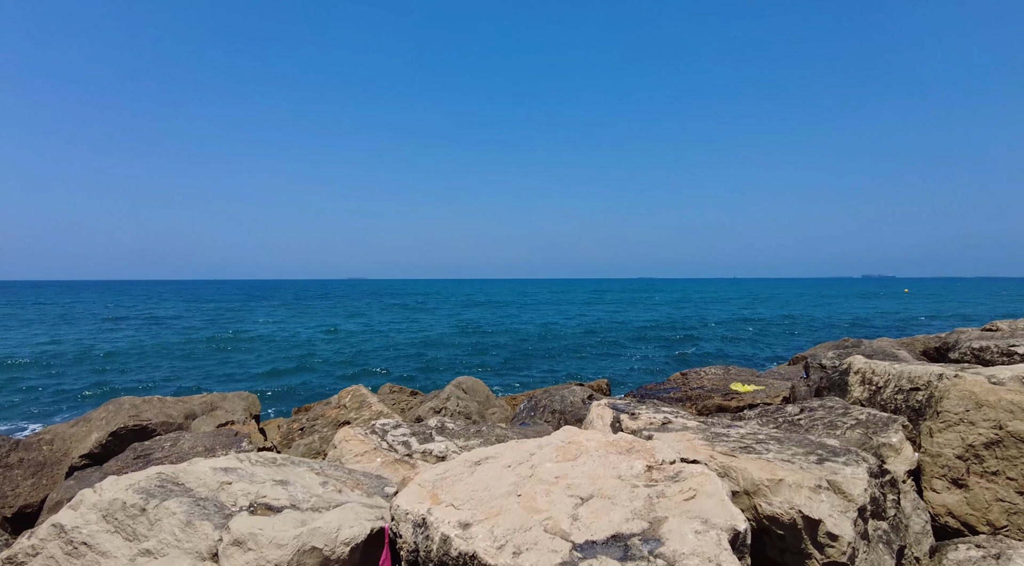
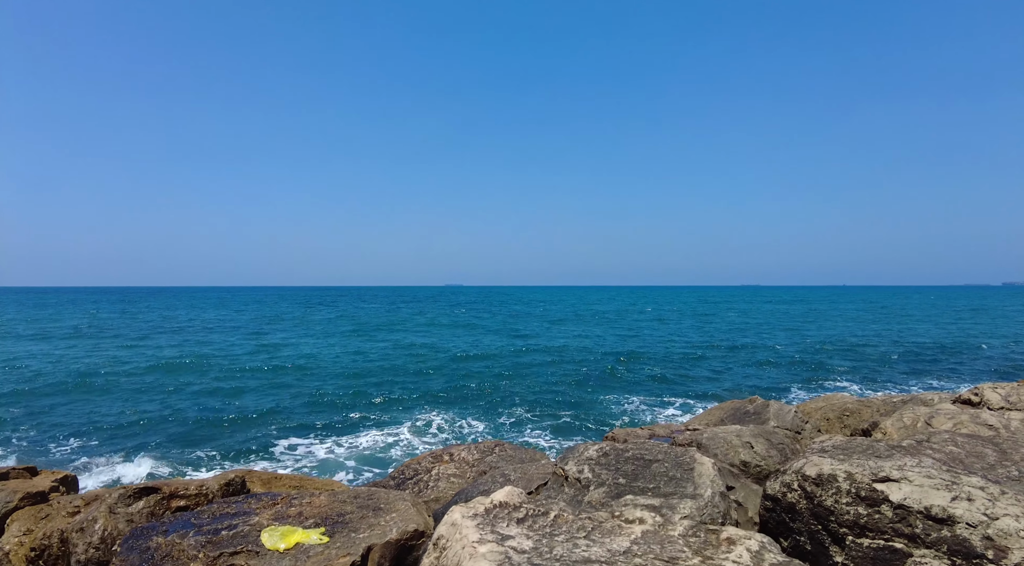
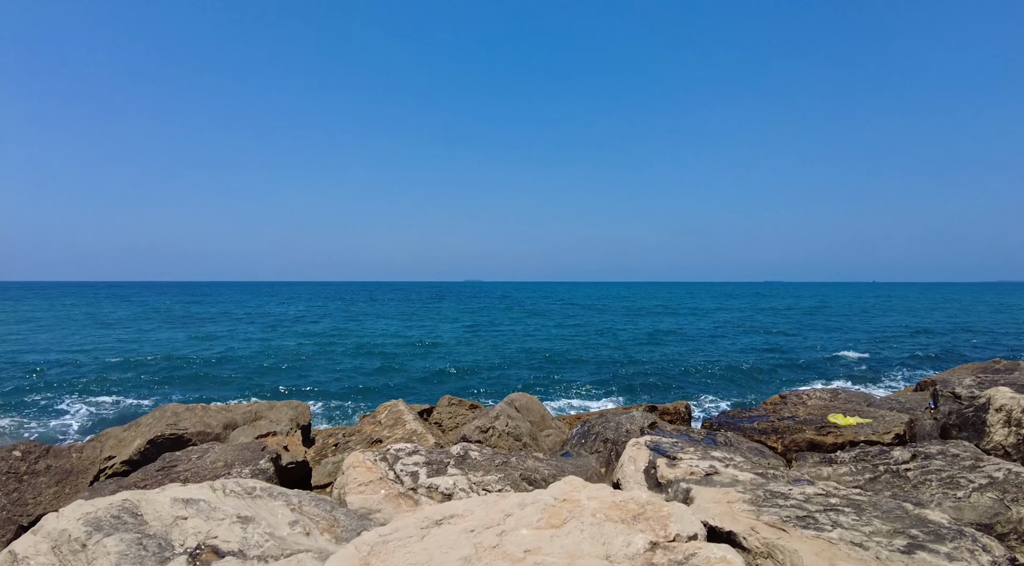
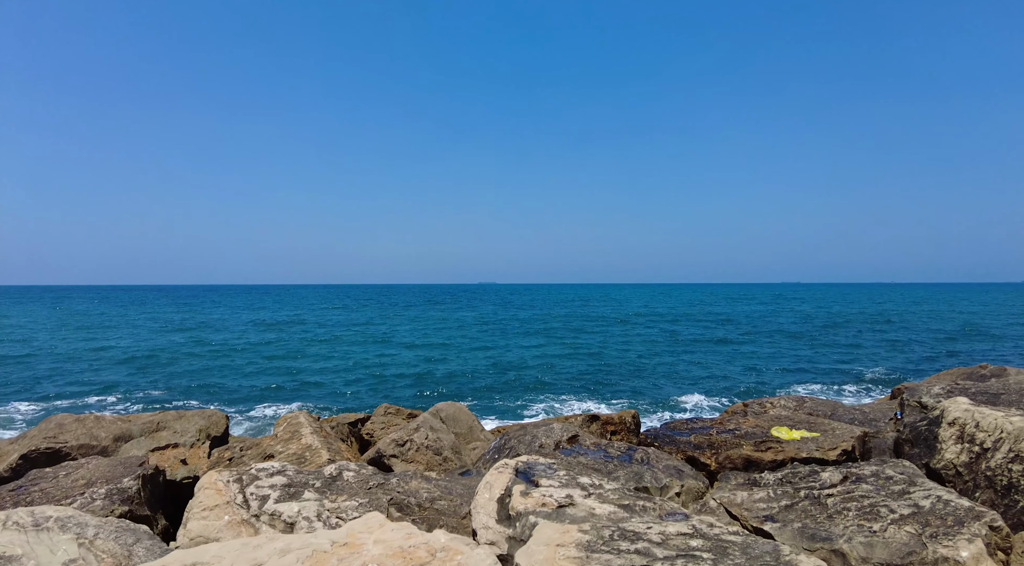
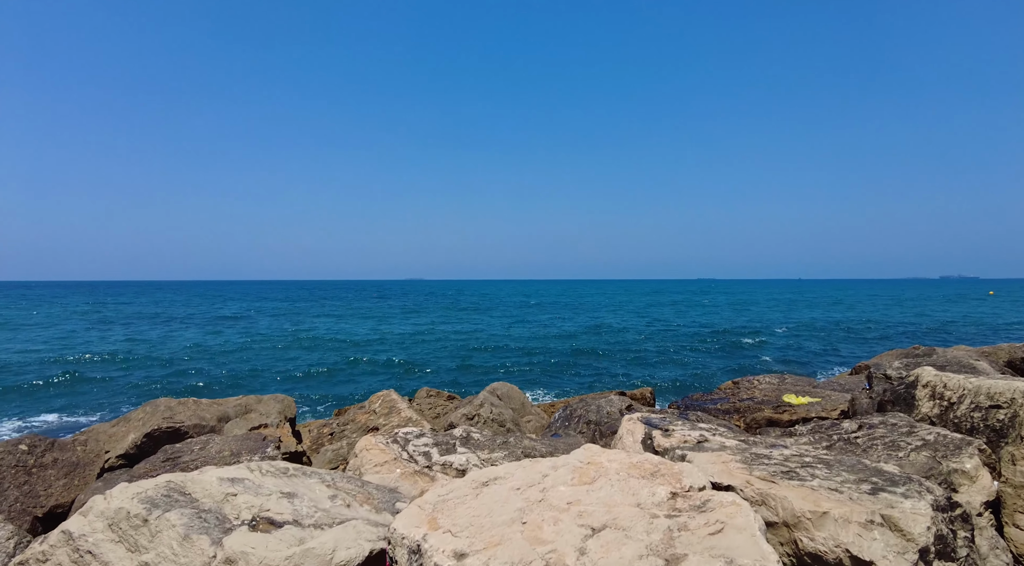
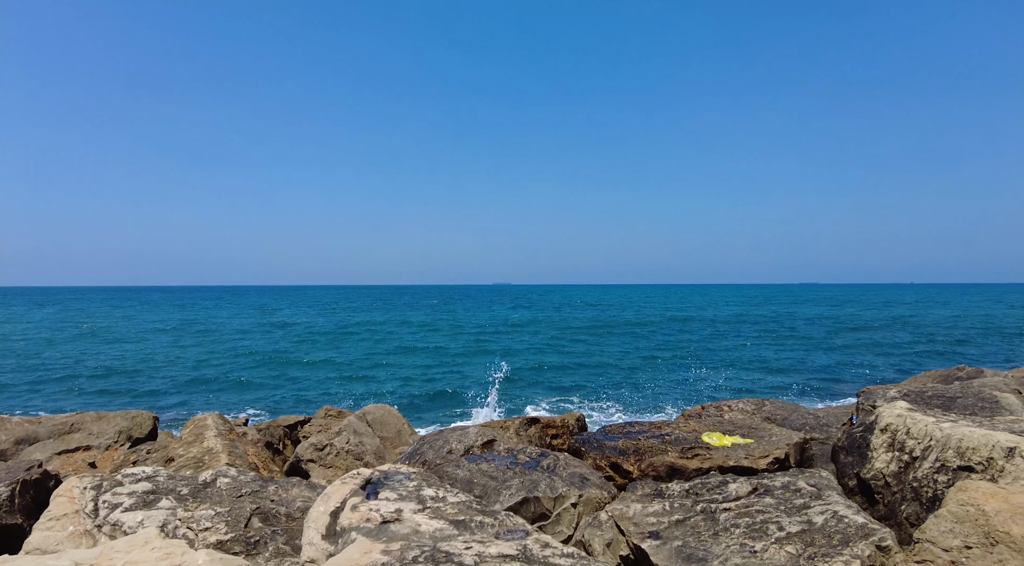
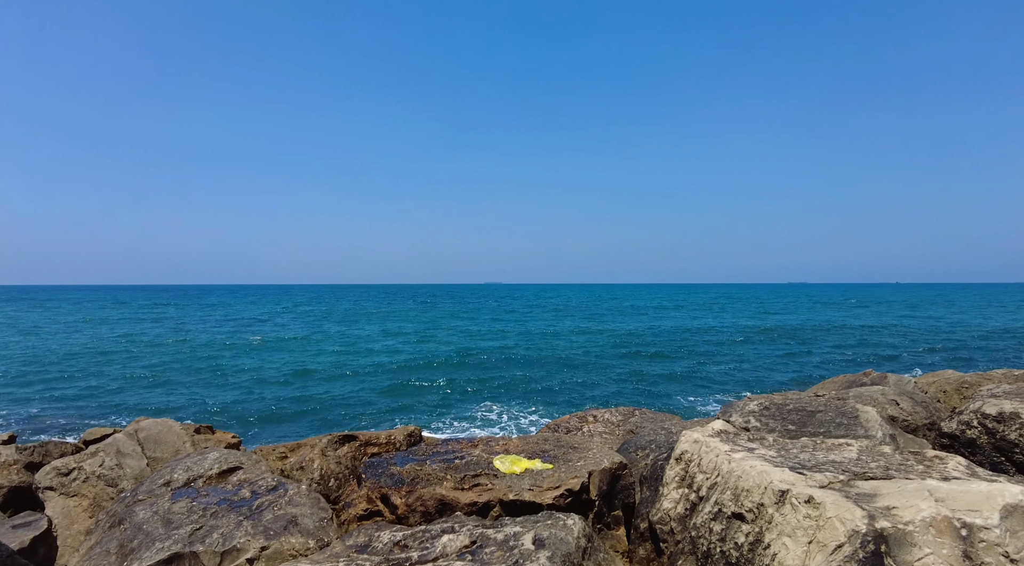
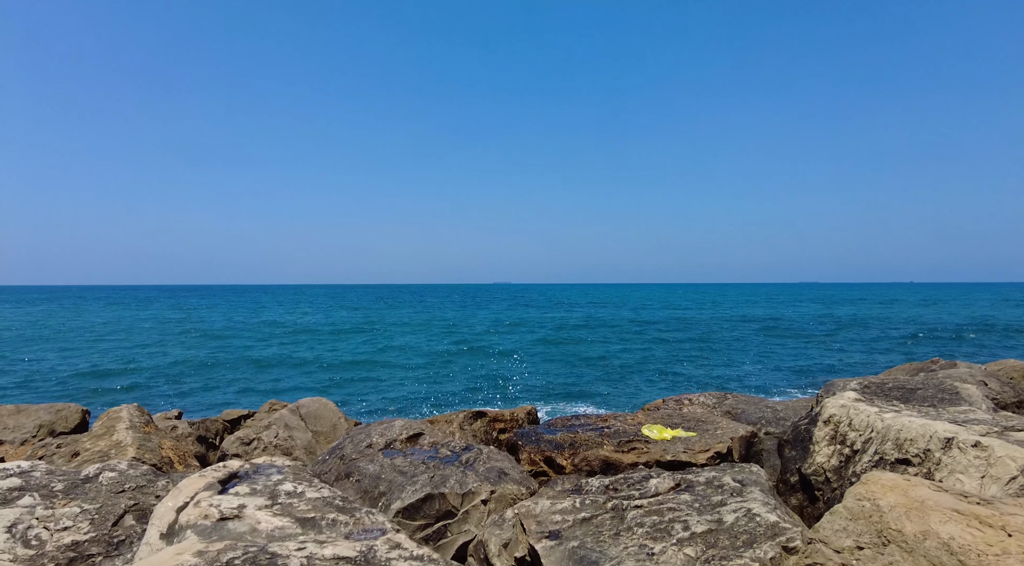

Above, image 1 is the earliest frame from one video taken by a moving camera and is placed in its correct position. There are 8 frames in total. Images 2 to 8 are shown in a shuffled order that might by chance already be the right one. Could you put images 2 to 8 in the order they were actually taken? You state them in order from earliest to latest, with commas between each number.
5, 3, 4, 6, 8, 7, 2
